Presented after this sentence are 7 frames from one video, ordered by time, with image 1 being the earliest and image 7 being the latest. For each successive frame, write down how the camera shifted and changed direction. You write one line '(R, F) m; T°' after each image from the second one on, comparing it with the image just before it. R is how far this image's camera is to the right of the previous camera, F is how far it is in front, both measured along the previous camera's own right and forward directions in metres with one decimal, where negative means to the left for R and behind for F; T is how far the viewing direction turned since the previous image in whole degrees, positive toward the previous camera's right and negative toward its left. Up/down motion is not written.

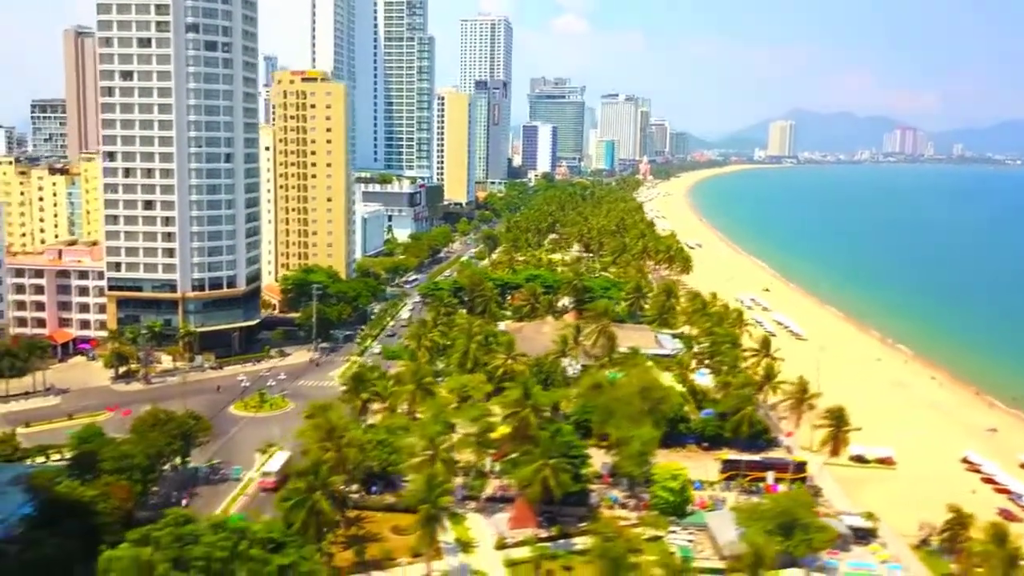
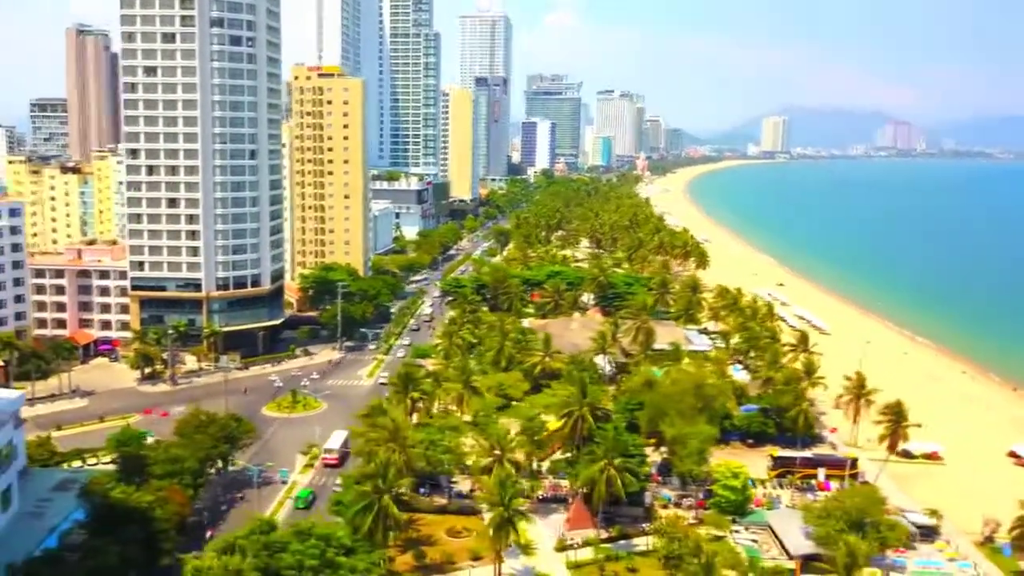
(-3.5, +1.2) m; 0°
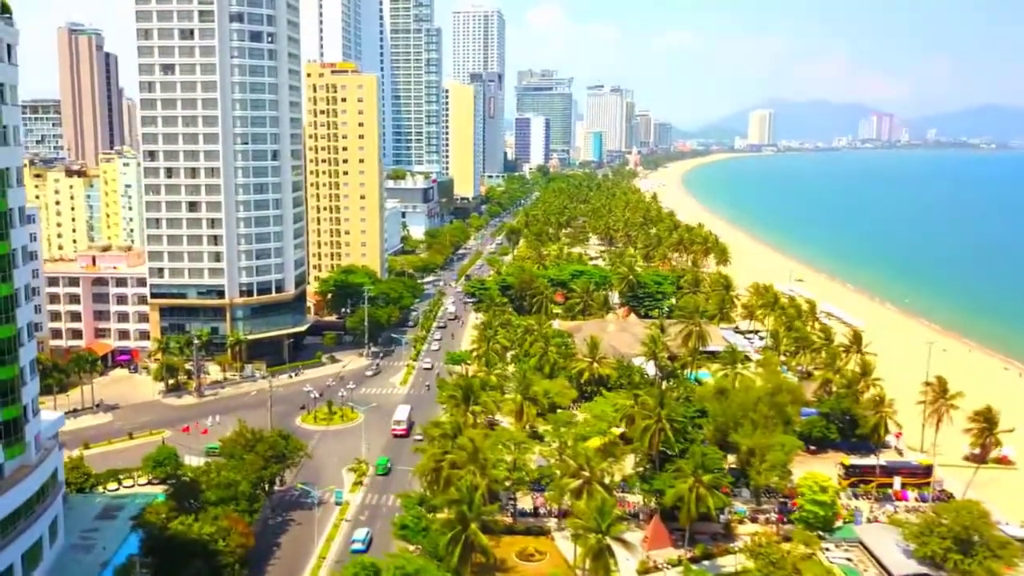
(-4.4, +3.2) m; +1°
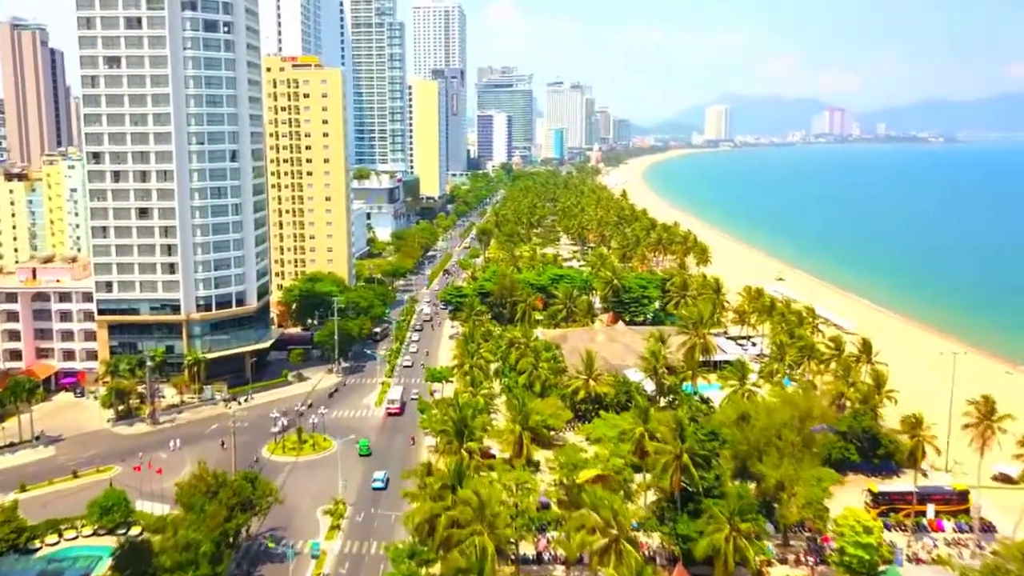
(-1.8, +6.3) m; +2°
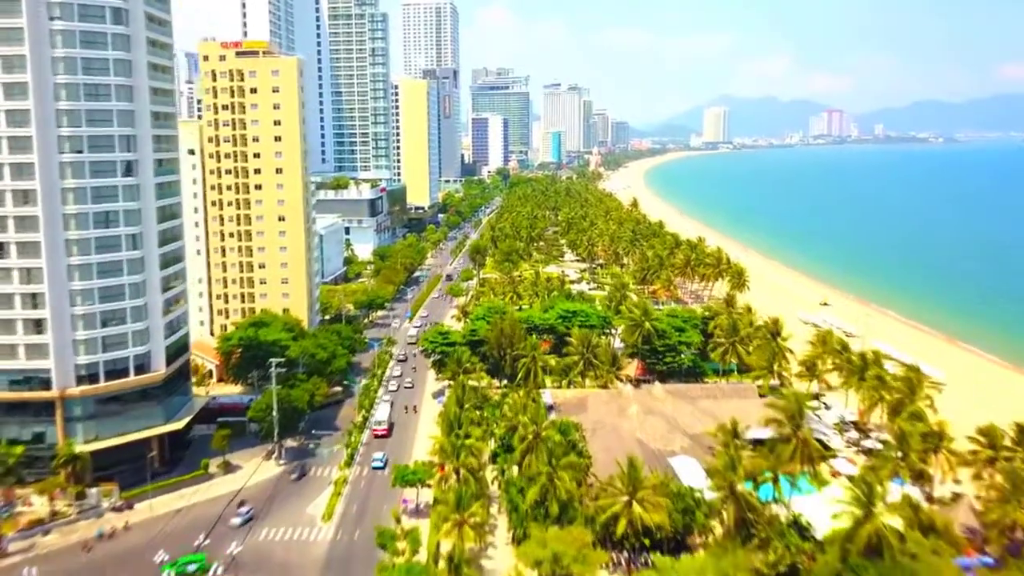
(-0.3, +21.6) m; 0°
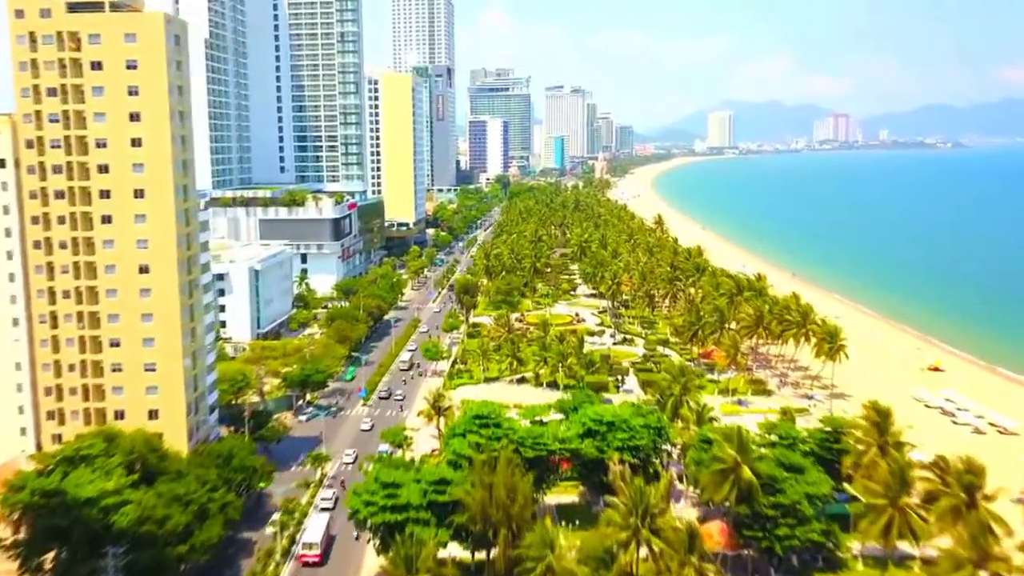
(+0.2, +32.7) m; 0°
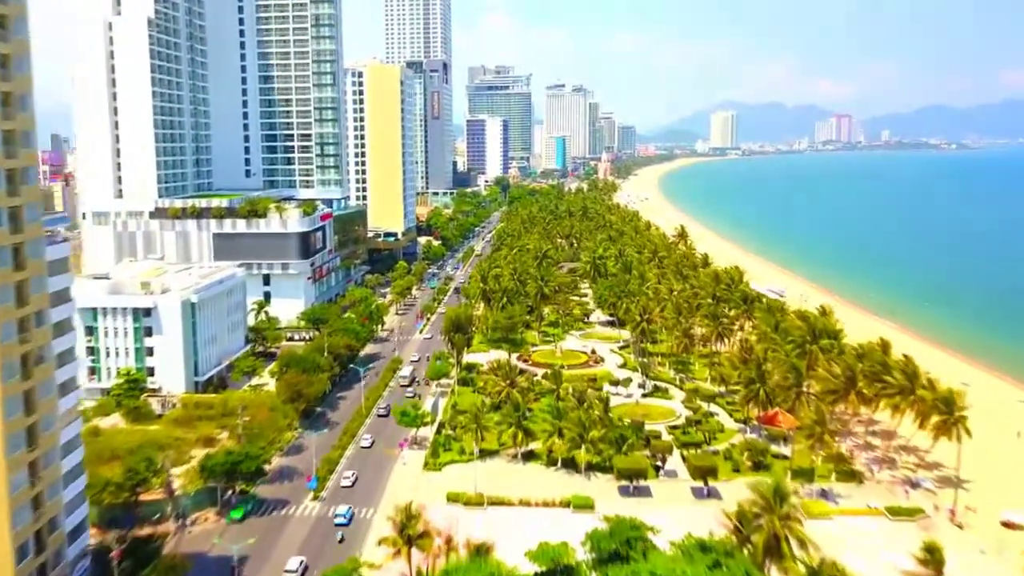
(-0.3, +20.1) m; 0°
